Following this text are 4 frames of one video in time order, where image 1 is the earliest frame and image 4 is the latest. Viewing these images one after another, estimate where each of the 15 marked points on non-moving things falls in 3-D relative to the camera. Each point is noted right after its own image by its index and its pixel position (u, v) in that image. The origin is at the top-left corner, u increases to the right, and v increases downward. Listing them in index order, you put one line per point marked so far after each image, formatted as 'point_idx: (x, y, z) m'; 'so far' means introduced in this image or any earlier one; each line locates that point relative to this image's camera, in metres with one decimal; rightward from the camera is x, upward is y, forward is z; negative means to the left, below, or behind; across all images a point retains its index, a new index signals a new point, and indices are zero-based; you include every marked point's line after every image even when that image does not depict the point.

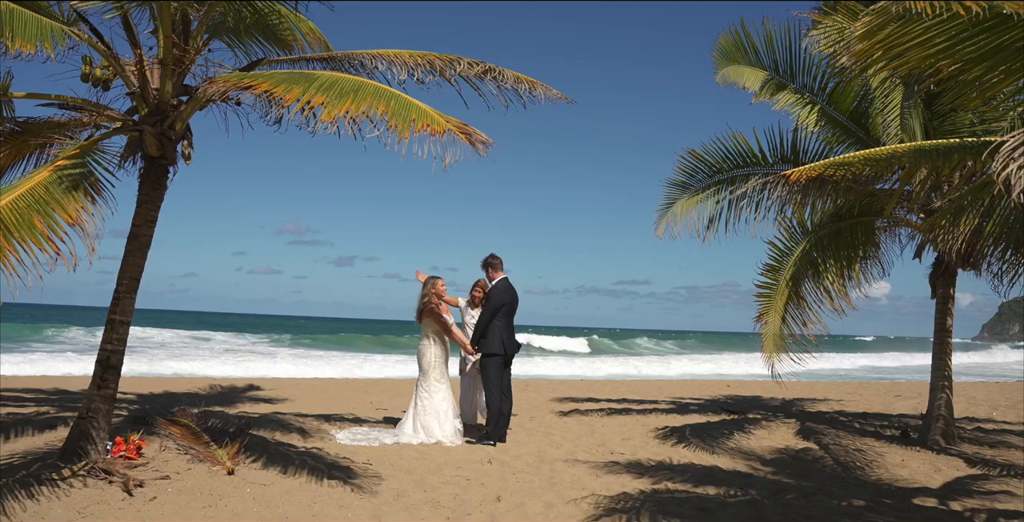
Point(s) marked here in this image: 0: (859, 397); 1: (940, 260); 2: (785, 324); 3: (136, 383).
0: (+6.6, -2.6, +13.3) m
1: (+4.8, 0.0, +7.9) m
2: (+3.0, -0.7, +7.5) m
3: (-5.6, -1.8, +10.4) m
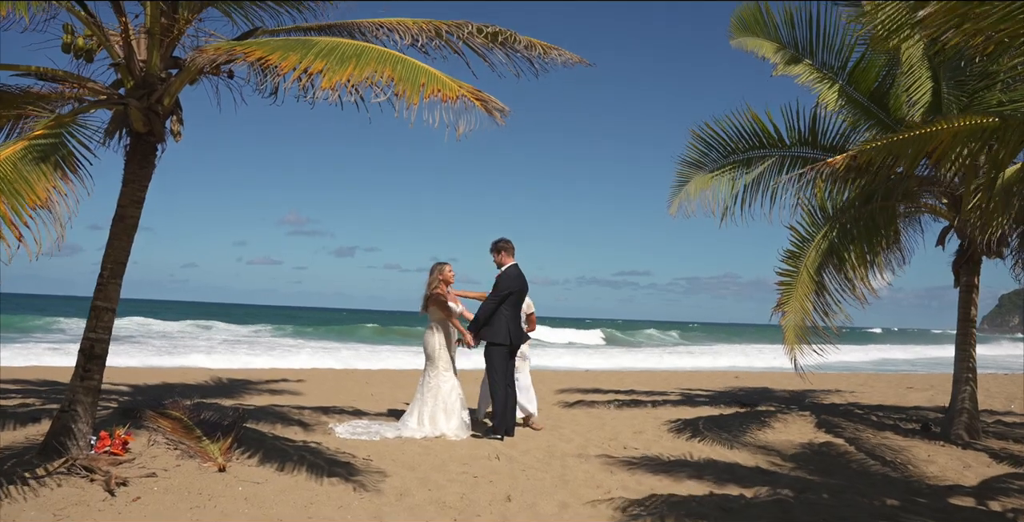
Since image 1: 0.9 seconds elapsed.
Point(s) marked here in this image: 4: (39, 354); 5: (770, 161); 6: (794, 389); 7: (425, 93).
0: (+6.7, -2.4, +13.0) m
1: (+4.9, +0.1, +7.6) m
2: (+3.0, -0.6, +7.2) m
3: (-5.5, -1.6, +10.1) m
4: (-12.8, -2.6, +19.0) m
5: (+2.9, +1.1, +7.9) m
6: (+5.2, -2.4, +12.9) m
7: (-0.5, +0.9, +3.9) m
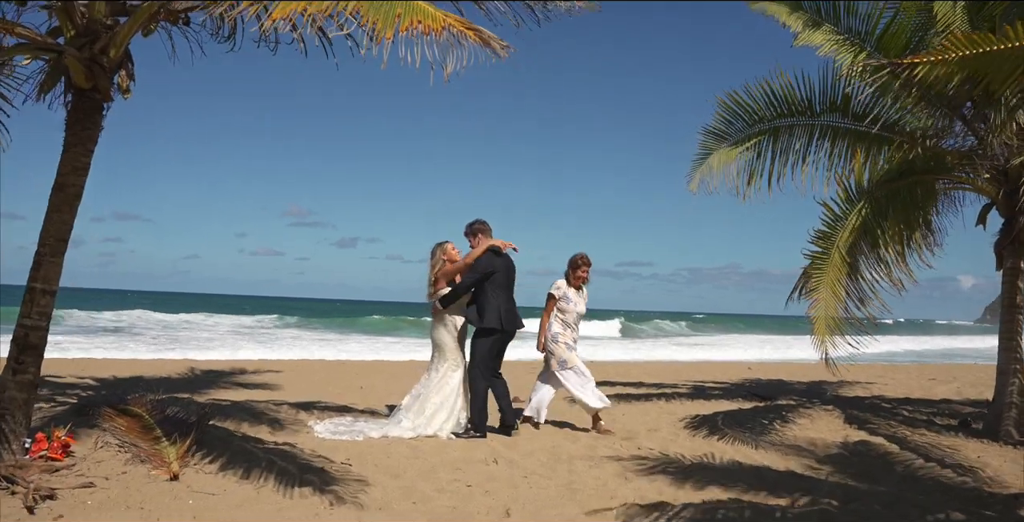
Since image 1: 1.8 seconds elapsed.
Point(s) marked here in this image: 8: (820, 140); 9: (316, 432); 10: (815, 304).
0: (+6.7, -2.1, +12.4) m
1: (+4.9, +0.3, +6.9) m
2: (+3.0, -0.4, +6.5) m
3: (-5.5, -1.4, +9.5) m
4: (-12.7, -2.3, +18.4) m
5: (+2.9, +1.3, +7.2) m
6: (+5.2, -2.1, +12.3) m
7: (-0.5, +1.1, +3.2) m
8: (+3.2, +1.3, +7.2) m
9: (-1.5, -1.4, +5.5) m
10: (+2.8, -0.4, +6.6) m
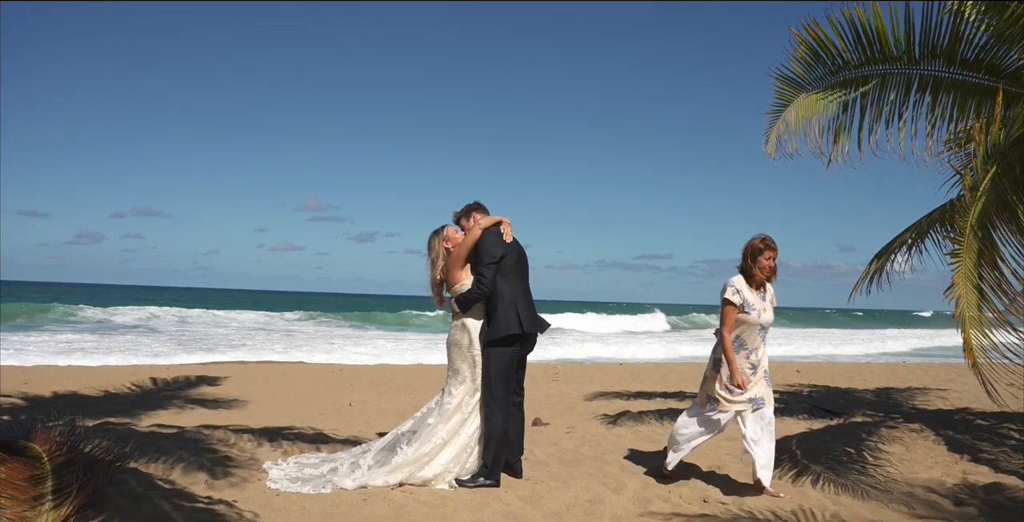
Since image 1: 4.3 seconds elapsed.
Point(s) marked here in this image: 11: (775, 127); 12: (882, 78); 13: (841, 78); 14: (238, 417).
0: (+7.0, -1.9, +10.8) m
1: (+5.1, +0.5, +5.3) m
2: (+3.2, -0.3, +5.0) m
3: (-5.3, -1.3, +8.2) m
4: (-12.3, -2.2, +17.3) m
5: (+3.1, +1.4, +5.7) m
6: (+5.5, -1.9, +10.7) m
7: (-0.5, +1.1, +1.8) m
8: (+3.3, +1.4, +5.7) m
9: (-1.4, -1.3, +4.2) m
10: (+3.0, -0.3, +5.1) m
11: (+2.2, +1.1, +6.1) m
12: (+3.0, +1.5, +5.7) m
13: (+2.7, +1.5, +5.8) m
14: (-2.4, -1.3, +6.1) m
